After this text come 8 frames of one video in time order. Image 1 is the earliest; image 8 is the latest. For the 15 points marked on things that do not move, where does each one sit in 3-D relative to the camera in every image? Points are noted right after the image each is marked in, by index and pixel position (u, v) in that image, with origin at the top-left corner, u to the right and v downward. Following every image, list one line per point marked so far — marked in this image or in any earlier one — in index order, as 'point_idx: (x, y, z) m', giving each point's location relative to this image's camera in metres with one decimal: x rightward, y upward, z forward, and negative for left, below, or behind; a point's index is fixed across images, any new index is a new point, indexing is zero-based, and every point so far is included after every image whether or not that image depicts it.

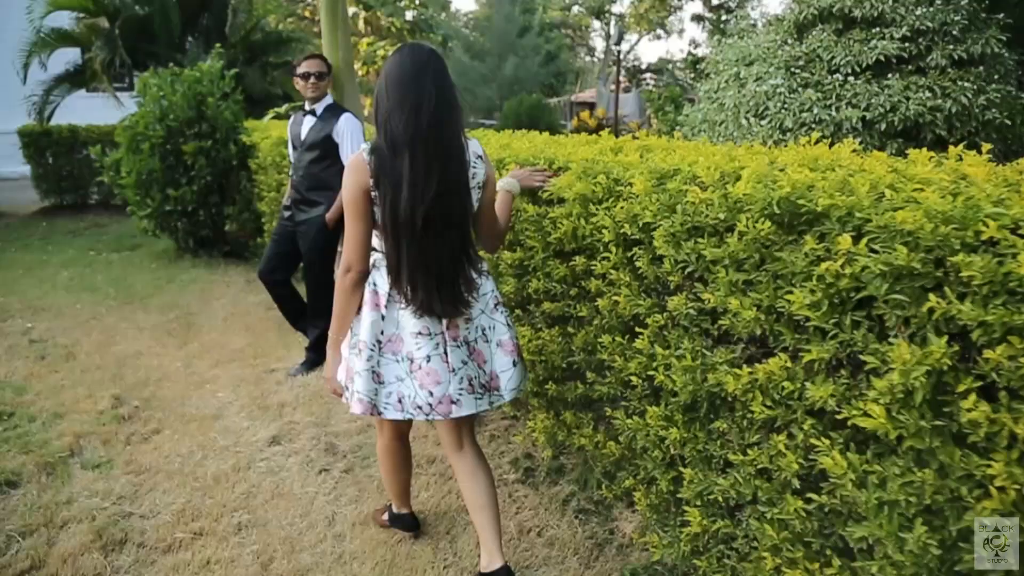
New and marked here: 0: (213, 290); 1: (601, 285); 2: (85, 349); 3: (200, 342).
0: (-2.7, 0.0, +7.0) m
1: (+0.3, 0.0, +2.6) m
2: (-3.0, -0.4, +5.3) m
3: (-2.3, -0.4, +5.5) m
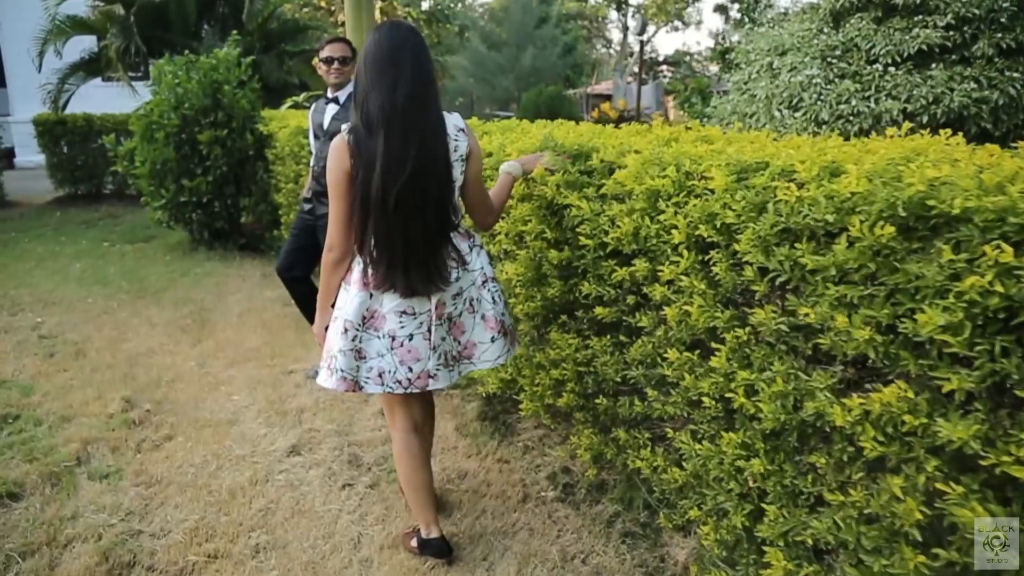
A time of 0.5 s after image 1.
0: (-2.5, 0.0, +6.7) m
1: (+0.5, 0.0, +2.3) m
2: (-2.8, -0.4, +5.0) m
3: (-2.1, -0.4, +5.2) m
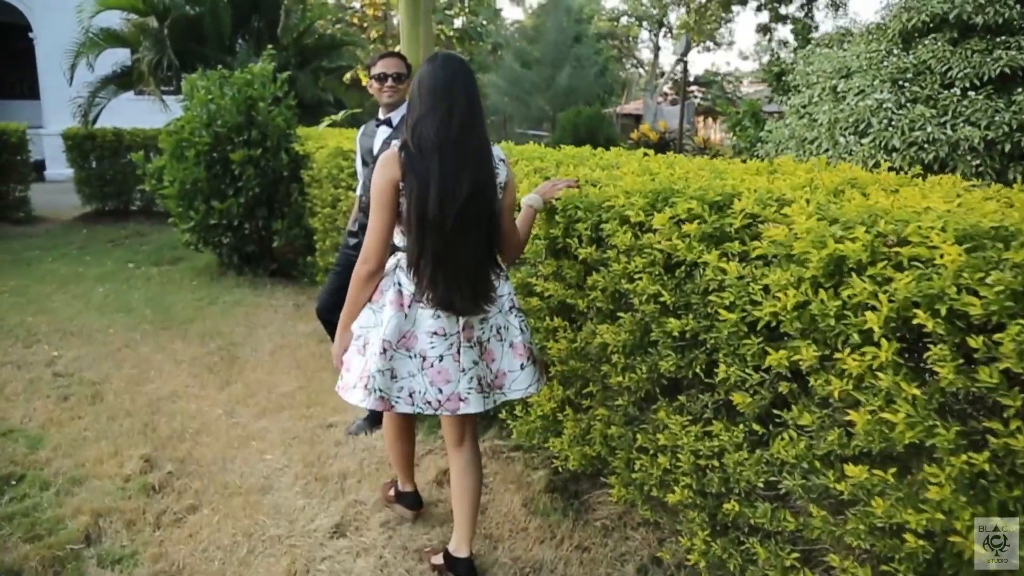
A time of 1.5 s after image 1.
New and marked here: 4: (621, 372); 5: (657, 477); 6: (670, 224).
0: (-2.1, -0.2, +6.2) m
1: (+0.8, -0.2, +1.7) m
2: (-2.4, -0.6, +4.6) m
3: (-1.7, -0.6, +4.7) m
4: (+0.4, -0.3, +2.6) m
5: (+0.5, -0.6, +2.5) m
6: (+0.5, +0.2, +2.2) m
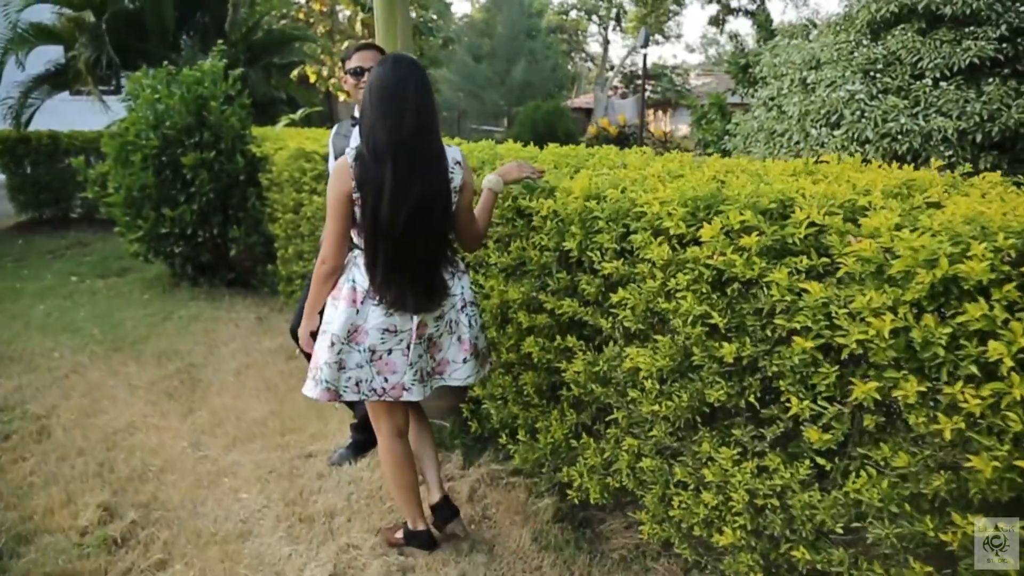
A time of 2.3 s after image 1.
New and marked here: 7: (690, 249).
0: (-2.2, -0.3, +5.8) m
1: (+0.9, -0.3, +1.5) m
2: (-2.4, -0.7, +4.1) m
3: (-1.7, -0.7, +4.3) m
4: (+0.4, -0.3, +2.3) m
5: (+0.6, -0.7, +2.2) m
6: (+0.5, +0.1, +2.0) m
7: (+0.5, +0.1, +2.1) m
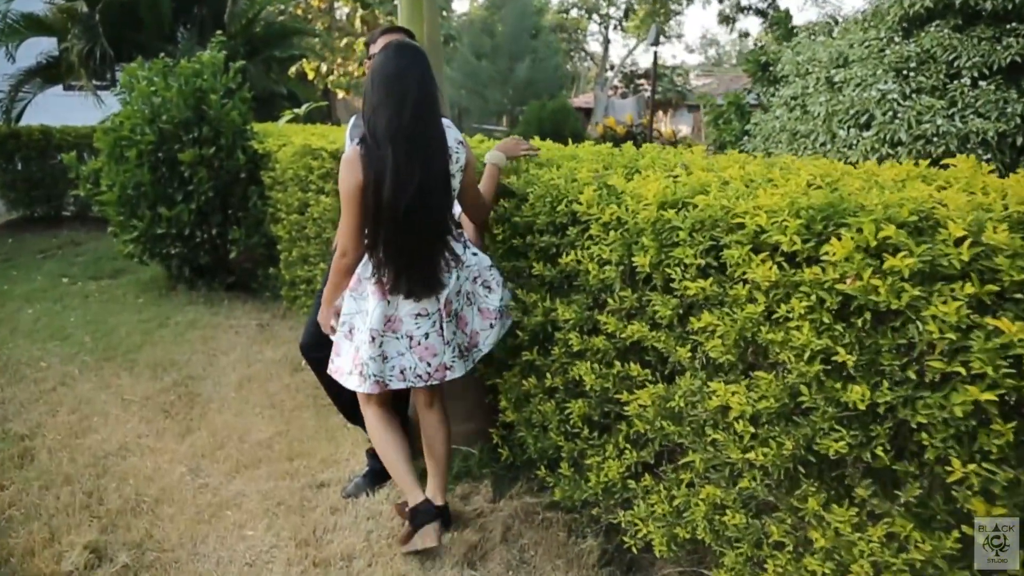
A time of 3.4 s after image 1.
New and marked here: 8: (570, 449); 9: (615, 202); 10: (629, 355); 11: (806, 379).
0: (-2.1, -0.4, +5.4) m
1: (+1.1, -0.3, +1.1) m
2: (-2.3, -0.8, +3.7) m
3: (-1.6, -0.7, +4.0) m
4: (+0.6, -0.4, +1.9) m
5: (+0.7, -0.7, +1.9) m
6: (+0.7, +0.1, +1.6) m
7: (+0.7, 0.0, +1.7) m
8: (+0.2, -0.6, +2.8) m
9: (+0.3, +0.3, +2.4) m
10: (+0.4, -0.2, +2.4) m
11: (+0.7, -0.2, +1.7) m
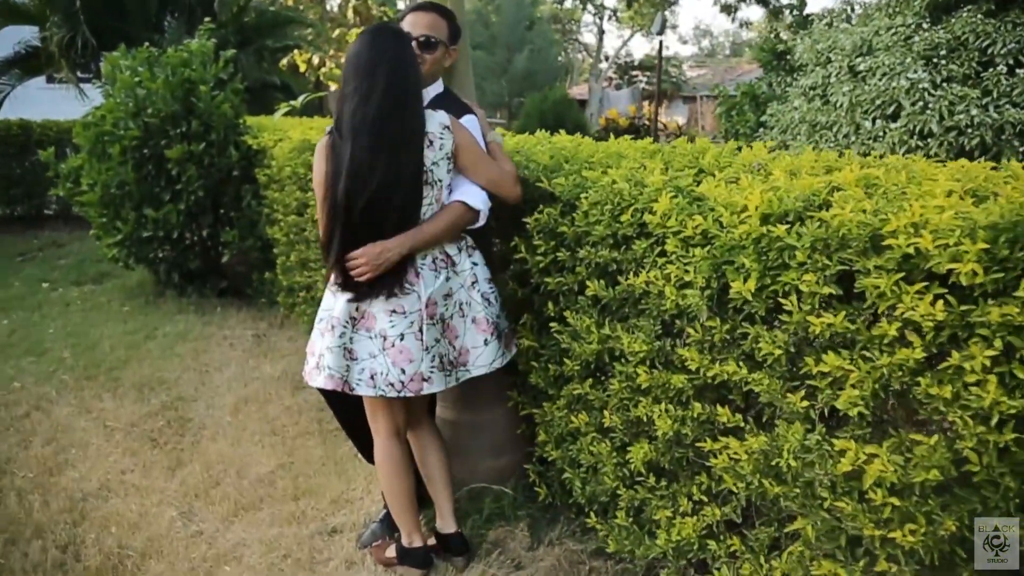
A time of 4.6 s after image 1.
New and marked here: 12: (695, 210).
0: (-2.0, -0.4, +5.0) m
1: (+1.2, -0.4, +0.7) m
2: (-2.1, -0.8, +3.3) m
3: (-1.4, -0.8, +3.5) m
4: (+0.8, -0.5, +1.5) m
5: (+0.9, -0.8, +1.5) m
6: (+0.9, 0.0, +1.2) m
7: (+0.8, 0.0, +1.3) m
8: (+0.4, -0.7, +2.4) m
9: (+0.5, +0.2, +1.9) m
10: (+0.5, -0.3, +2.0) m
11: (+0.9, -0.3, +1.3) m
12: (+0.5, +0.2, +2.0) m
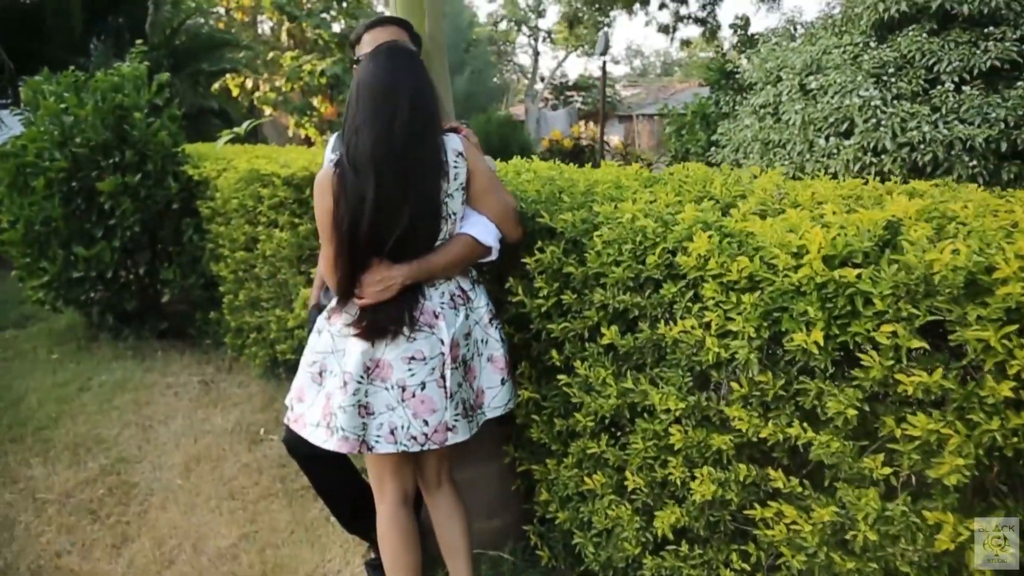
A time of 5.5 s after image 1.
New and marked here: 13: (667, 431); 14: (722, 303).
0: (-2.1, -0.7, +4.5) m
1: (+1.4, -0.5, +0.6) m
2: (-2.2, -1.1, +2.8) m
3: (-1.5, -1.0, +3.1) m
4: (+0.9, -0.6, +1.3) m
5: (+1.0, -0.9, +1.3) m
6: (+1.0, -0.1, +1.0) m
7: (+0.9, -0.1, +1.1) m
8: (+0.4, -0.8, +2.1) m
9: (+0.5, +0.1, +1.7) m
10: (+0.6, -0.4, +1.8) m
11: (+1.0, -0.4, +1.1) m
12: (+0.5, +0.1, +1.7) m
13: (+0.4, -0.4, +2.0) m
14: (+0.5, 0.0, +1.7) m
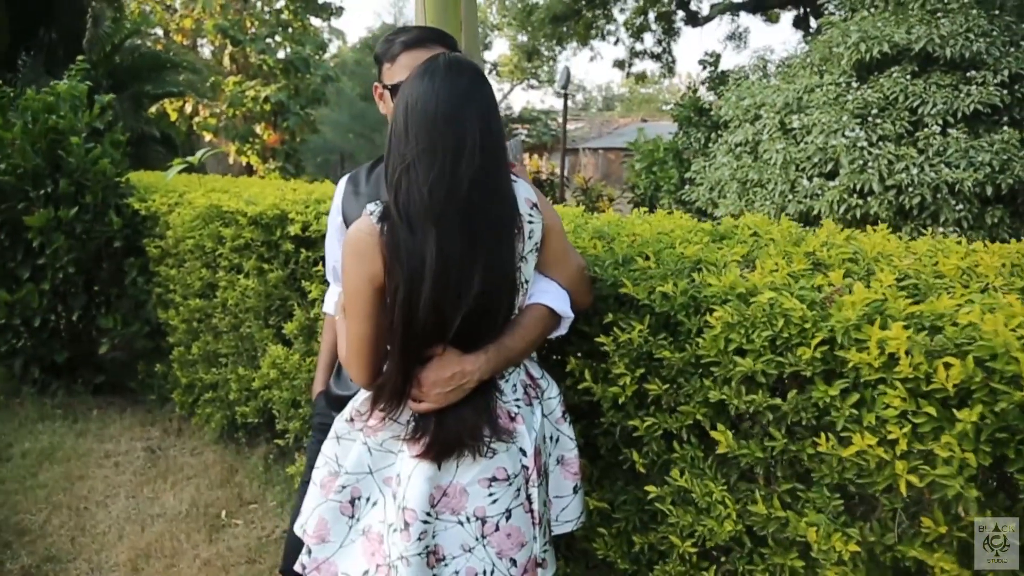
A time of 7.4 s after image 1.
0: (-2.1, -1.0, +3.9) m
1: (+1.7, -0.6, +0.2) m
2: (-2.0, -1.3, +2.2) m
3: (-1.4, -1.3, +2.5) m
4: (+1.1, -0.7, +0.9) m
5: (+1.3, -1.1, +0.8) m
6: (+1.3, -0.2, +0.6) m
7: (+1.2, -0.3, +0.7) m
8: (+0.6, -1.0, +1.6) m
9: (+0.7, -0.1, +1.3) m
10: (+0.8, -0.6, +1.4) m
11: (+1.2, -0.5, +0.7) m
12: (+0.7, -0.1, +1.3) m
13: (+0.6, -0.6, +1.5) m
14: (+0.7, -0.2, +1.3) m
